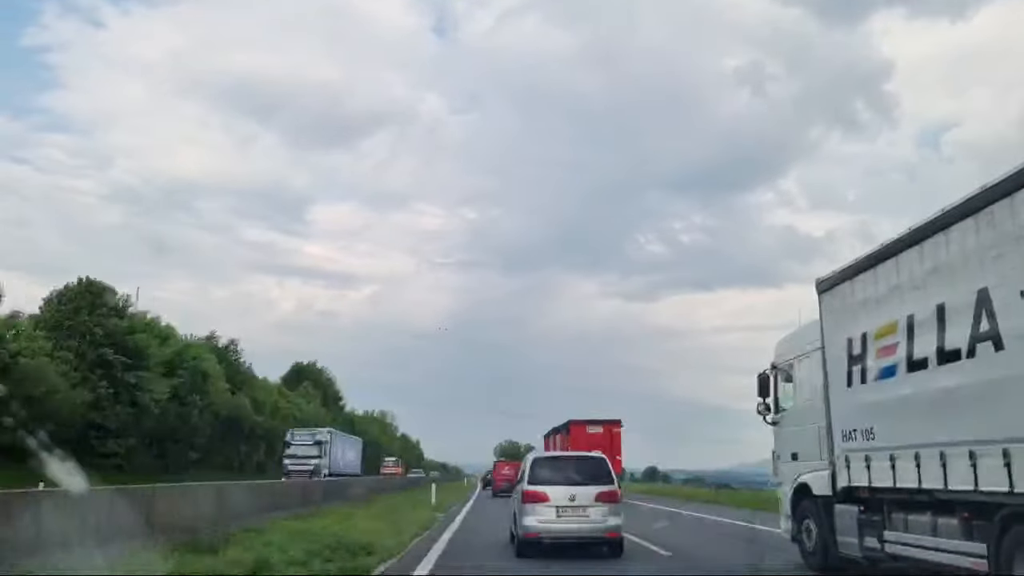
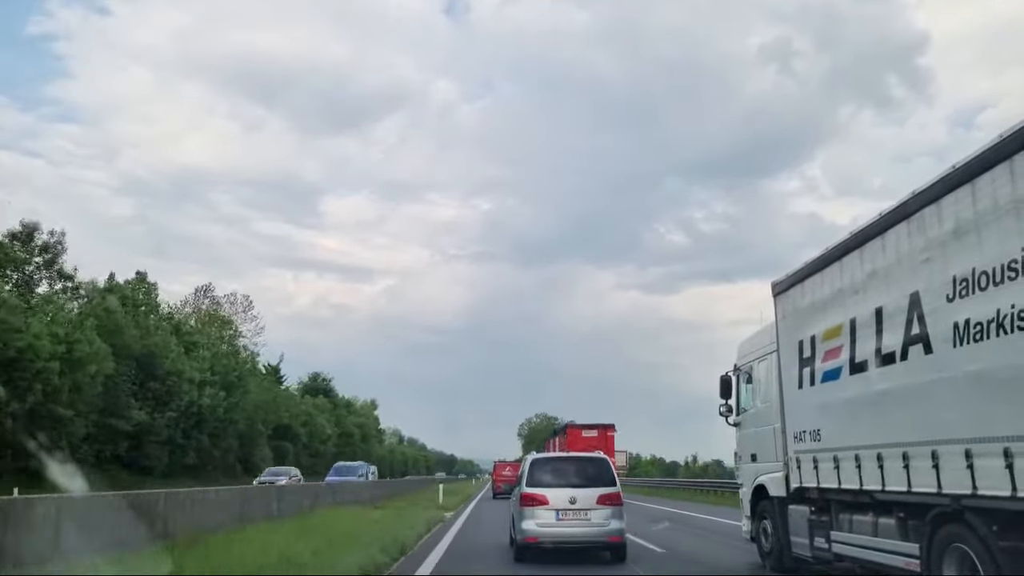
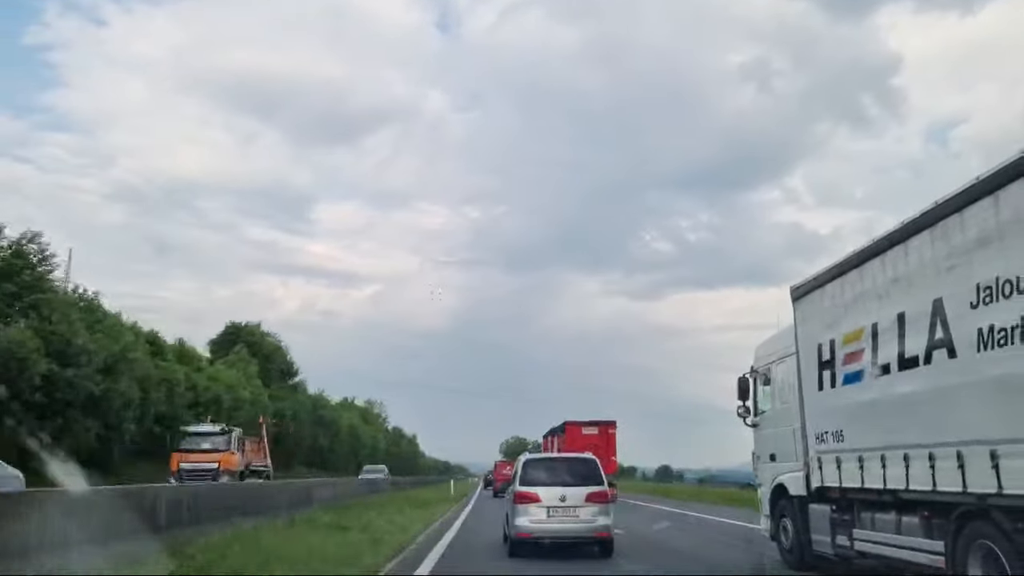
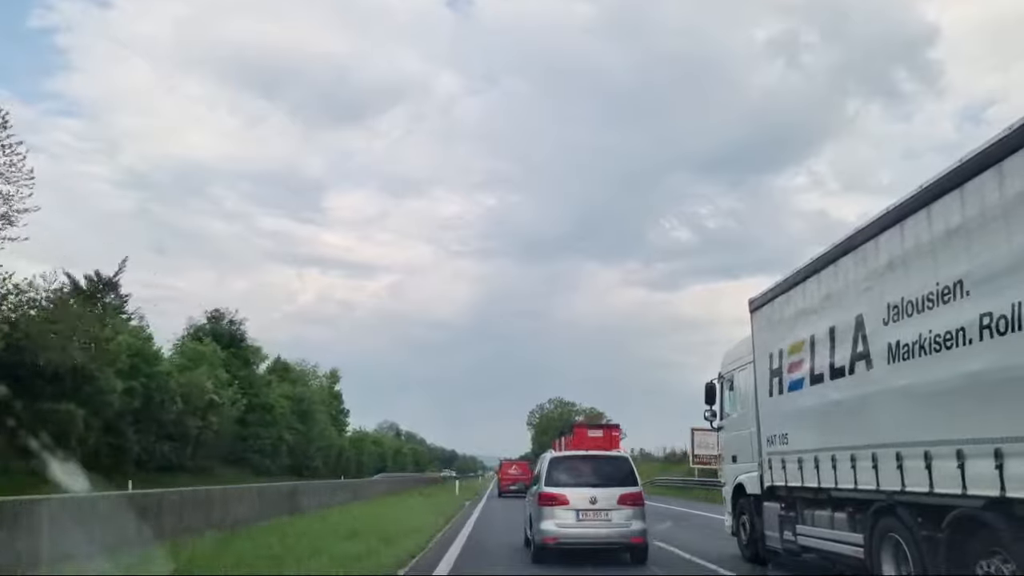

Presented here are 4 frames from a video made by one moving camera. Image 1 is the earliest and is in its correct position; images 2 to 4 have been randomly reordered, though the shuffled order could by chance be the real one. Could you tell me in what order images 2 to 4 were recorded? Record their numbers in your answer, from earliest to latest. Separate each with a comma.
3, 2, 4
